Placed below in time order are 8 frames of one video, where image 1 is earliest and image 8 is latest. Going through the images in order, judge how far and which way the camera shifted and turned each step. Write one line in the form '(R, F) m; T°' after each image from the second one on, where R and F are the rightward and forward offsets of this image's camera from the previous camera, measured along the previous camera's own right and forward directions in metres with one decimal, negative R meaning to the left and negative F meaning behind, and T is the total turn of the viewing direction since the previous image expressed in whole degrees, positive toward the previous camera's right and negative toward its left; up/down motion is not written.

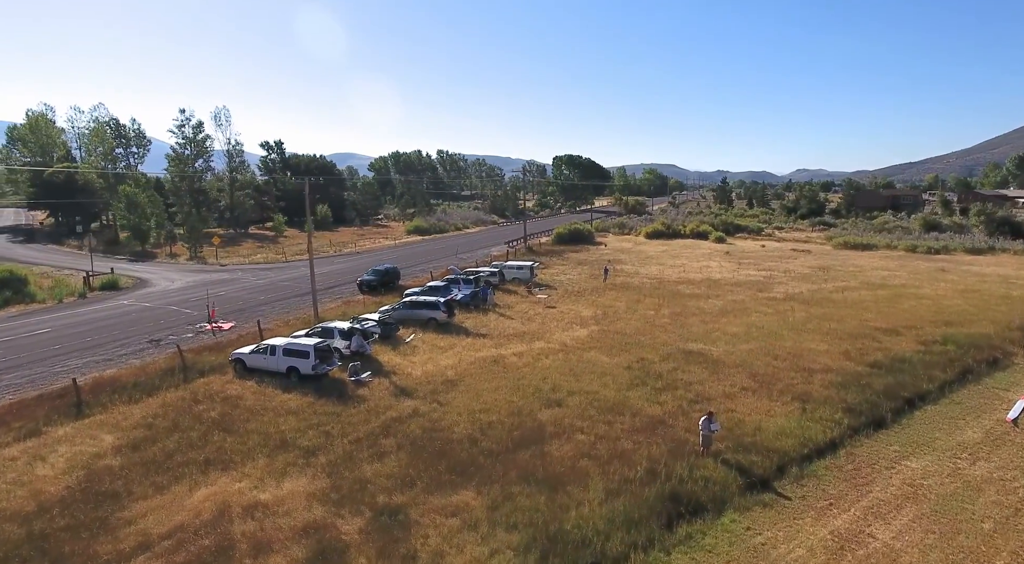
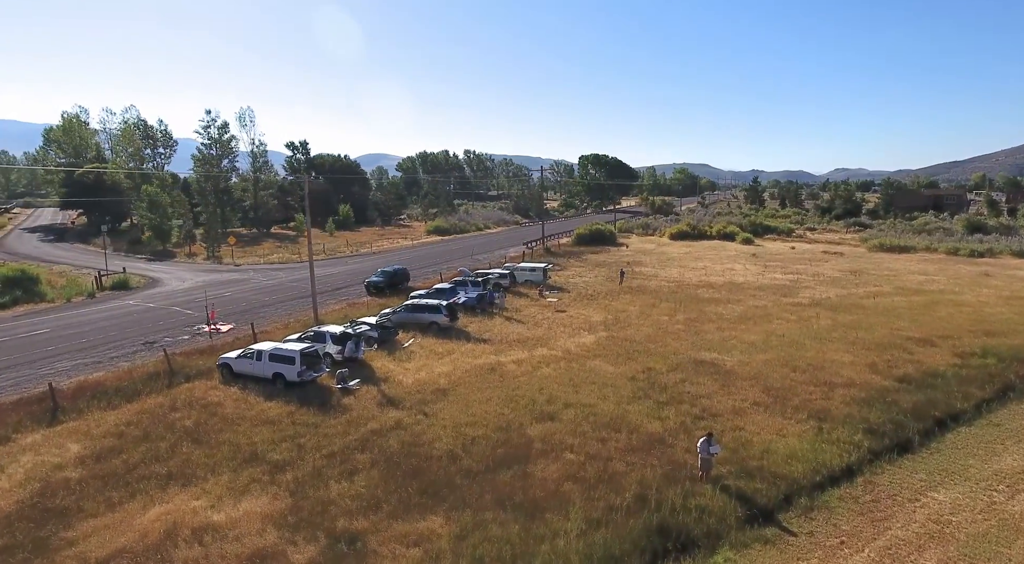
(+1.3, +1.5) m; -3°
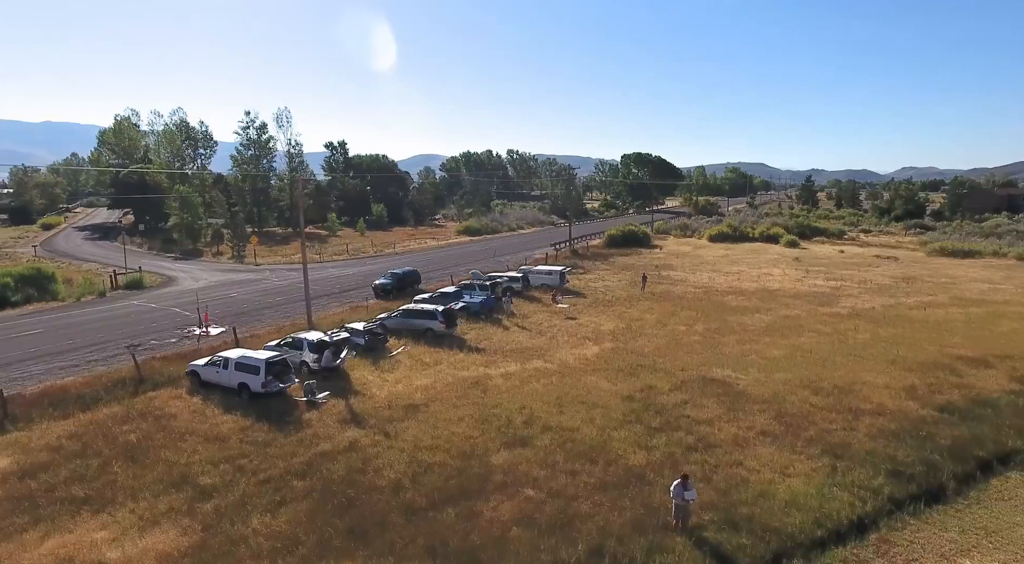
(+2.4, +2.4) m; -5°
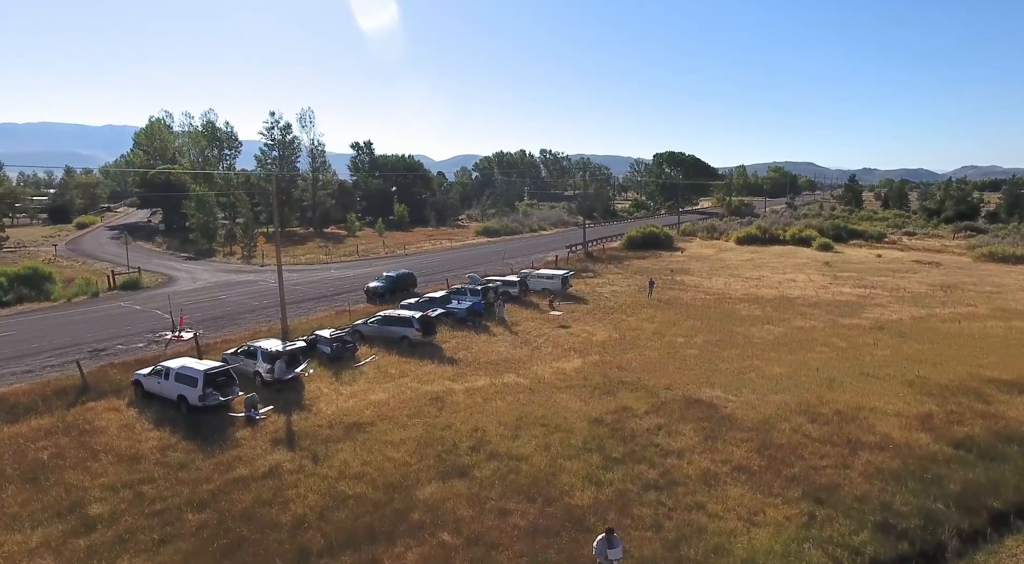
(+2.7, +2.3) m; -4°
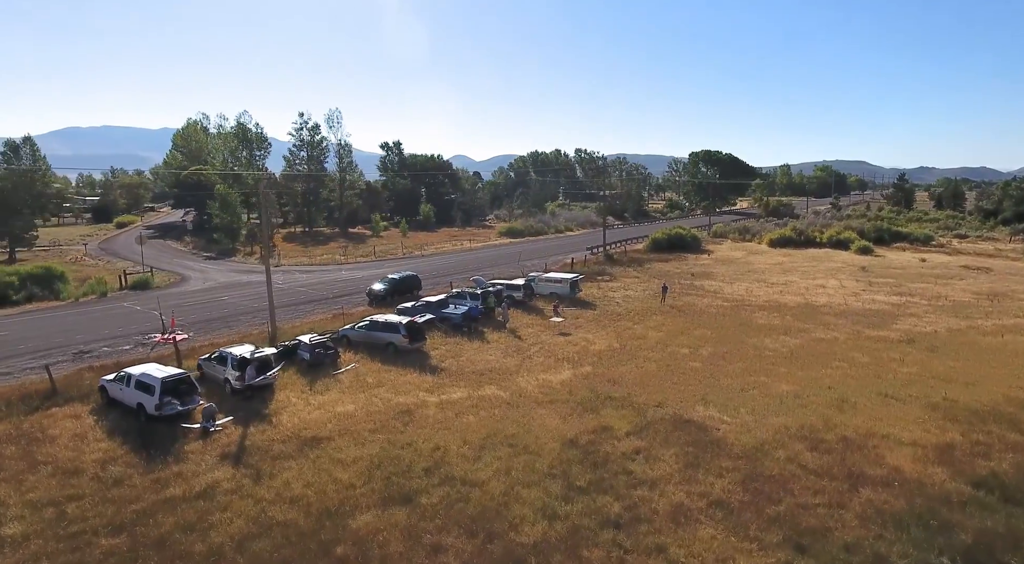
(+2.2, +1.7) m; -4°
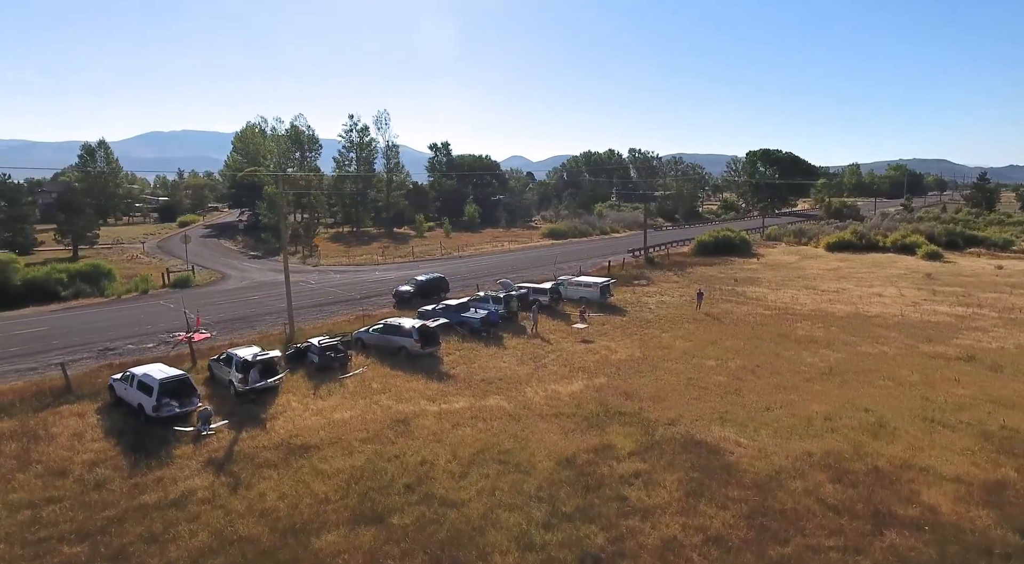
(+1.7, +1.2) m; -5°
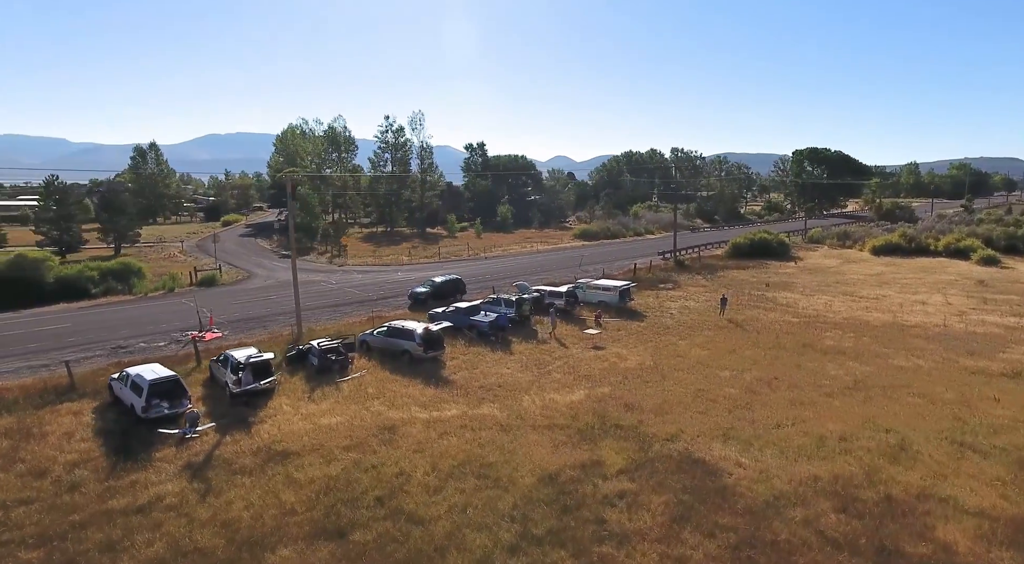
(+1.6, +0.9) m; -4°
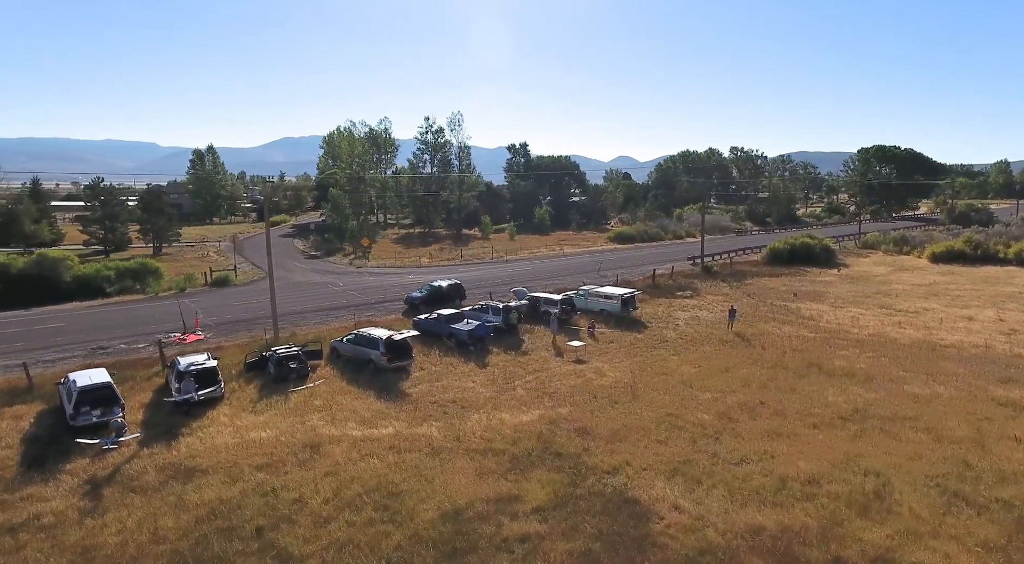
(+3.6, +1.9) m; -6°
